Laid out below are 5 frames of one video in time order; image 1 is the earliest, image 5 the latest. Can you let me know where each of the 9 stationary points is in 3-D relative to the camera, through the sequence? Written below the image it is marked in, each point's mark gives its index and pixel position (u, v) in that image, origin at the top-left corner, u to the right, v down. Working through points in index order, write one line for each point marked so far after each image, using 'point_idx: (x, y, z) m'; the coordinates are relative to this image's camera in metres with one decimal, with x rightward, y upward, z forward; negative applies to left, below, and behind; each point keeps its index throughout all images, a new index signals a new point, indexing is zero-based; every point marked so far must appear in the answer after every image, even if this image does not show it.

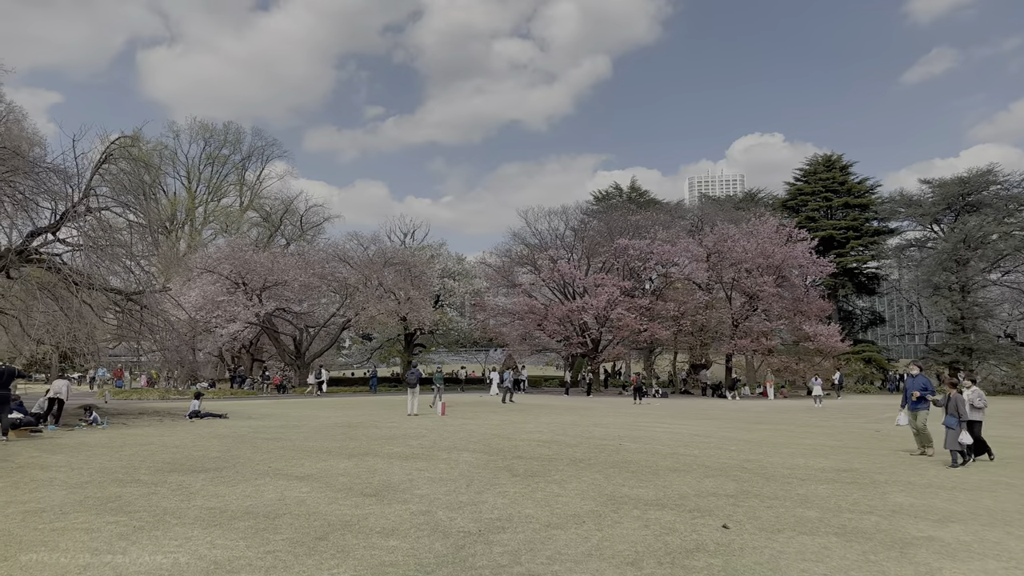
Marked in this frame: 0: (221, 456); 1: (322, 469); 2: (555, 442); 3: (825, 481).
0: (-4.1, -2.4, +10.5) m
1: (-2.3, -2.2, +9.1) m
2: (+0.7, -2.6, +12.2) m
3: (+3.6, -2.2, +8.5) m
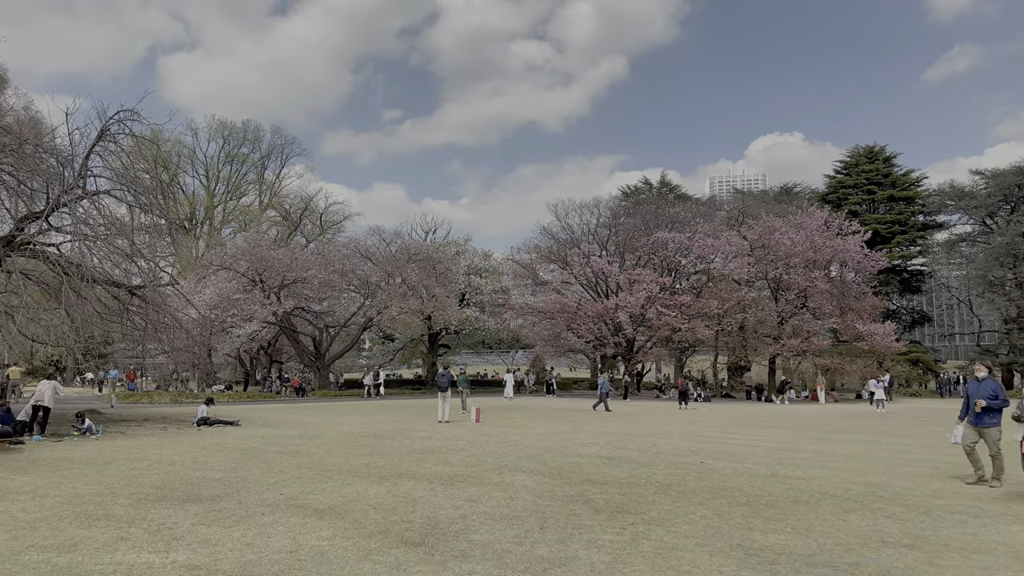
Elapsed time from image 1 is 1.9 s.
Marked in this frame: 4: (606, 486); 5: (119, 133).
0: (-3.3, -2.2, +8.6) m
1: (-1.6, -2.0, +7.2) m
2: (+1.5, -2.4, +10.2) m
3: (+4.3, -2.0, +6.5) m
4: (+1.0, -2.1, +7.9) m
5: (-7.8, +3.1, +14.7) m
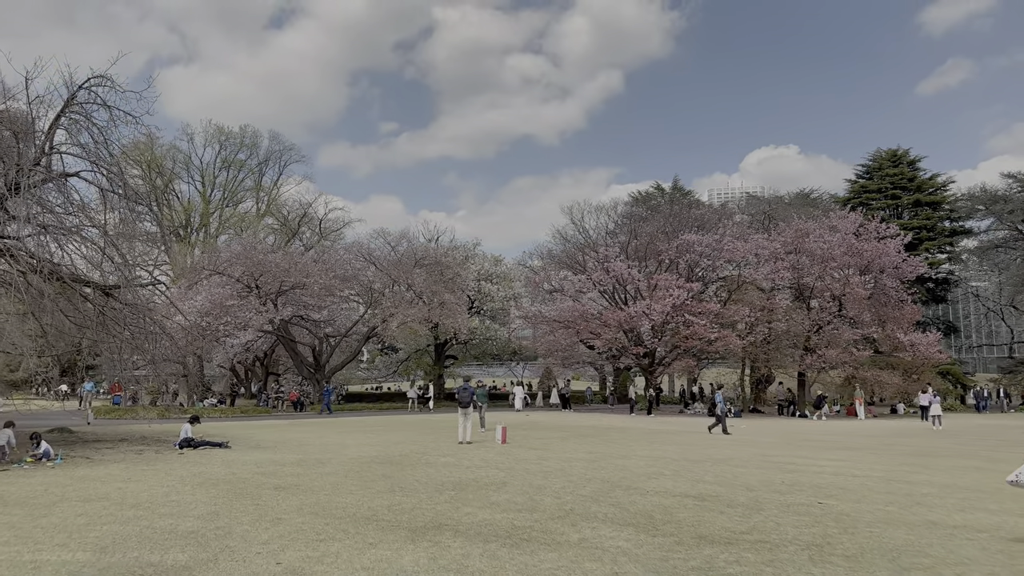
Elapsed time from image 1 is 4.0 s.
0: (-2.7, -2.1, +6.3) m
1: (-0.9, -1.9, +4.9) m
2: (+2.2, -2.3, +7.9) m
3: (+5.0, -1.9, +4.2) m
4: (+1.7, -2.0, +5.6) m
5: (-7.1, +3.2, +12.5) m
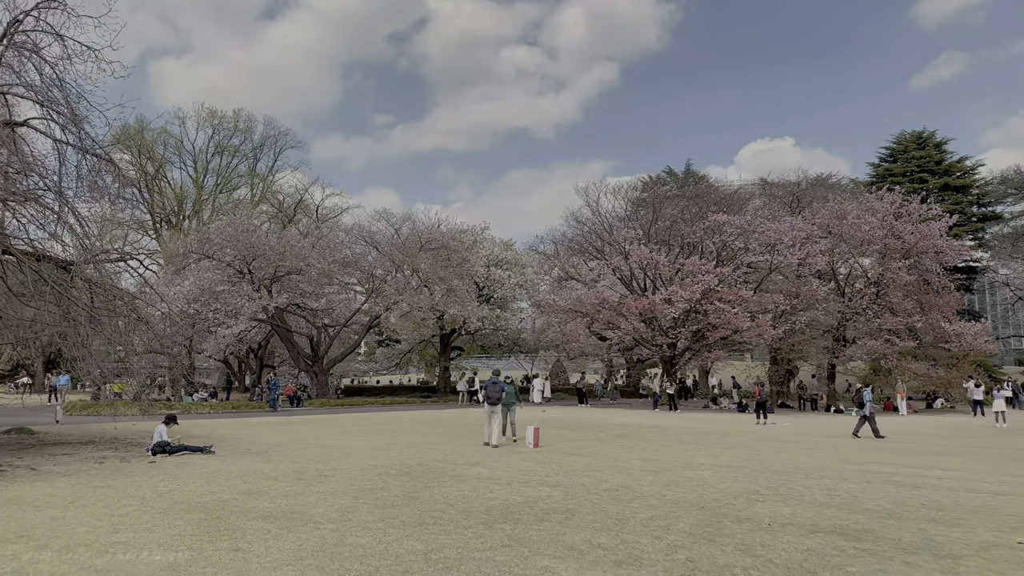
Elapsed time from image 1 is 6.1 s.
0: (-2.0, -1.8, +4.1) m
1: (-0.2, -1.6, +2.7) m
2: (+2.8, -1.9, +5.7) m
3: (+5.7, -1.6, +2.0) m
4: (+2.3, -1.7, +3.4) m
5: (-6.5, +3.5, +10.1) m
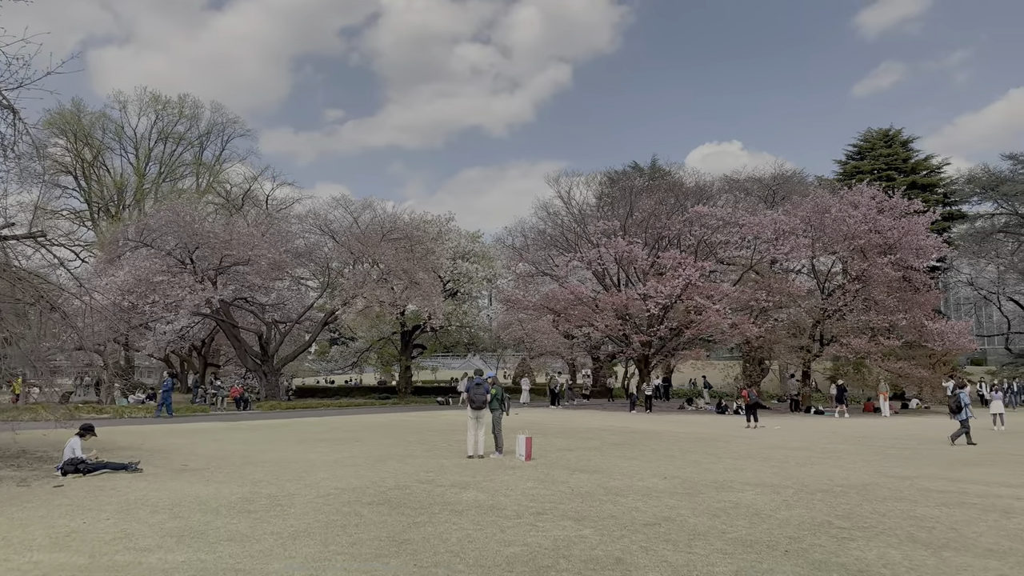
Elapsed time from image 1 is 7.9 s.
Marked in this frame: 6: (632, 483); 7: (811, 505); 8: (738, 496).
0: (-1.6, -1.6, +2.1) m
1: (+0.2, -1.4, +0.8) m
2: (+3.1, -1.8, +4.0) m
3: (+6.2, -1.4, +0.5) m
4: (+2.8, -1.5, +1.7) m
5: (-6.4, +3.8, +7.9) m
6: (+1.4, -2.3, +8.7) m
7: (+3.1, -2.2, +7.6) m
8: (+2.4, -2.2, +8.0) m
